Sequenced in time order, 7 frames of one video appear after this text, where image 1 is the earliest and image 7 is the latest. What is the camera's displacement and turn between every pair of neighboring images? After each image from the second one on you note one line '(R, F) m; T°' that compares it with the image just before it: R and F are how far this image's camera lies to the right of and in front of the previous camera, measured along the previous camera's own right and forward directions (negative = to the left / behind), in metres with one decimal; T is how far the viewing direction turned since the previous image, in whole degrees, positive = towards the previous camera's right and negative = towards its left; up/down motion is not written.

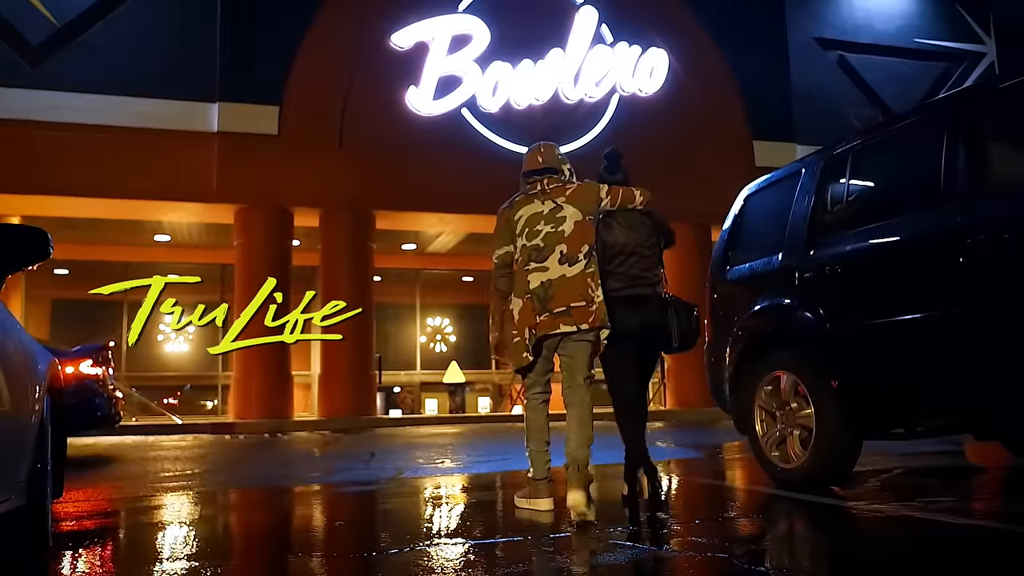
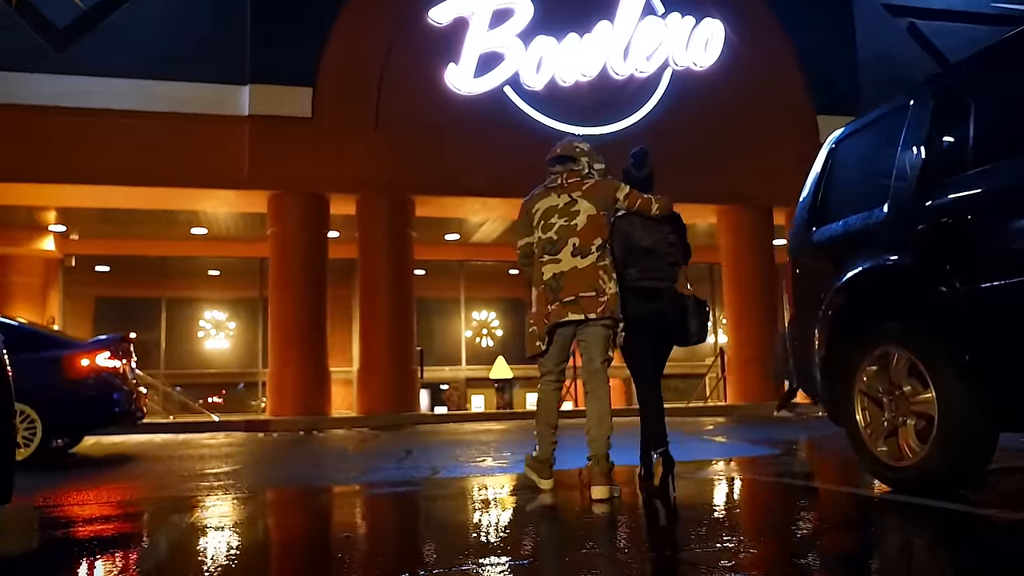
(0.0, +0.9) m; -3°
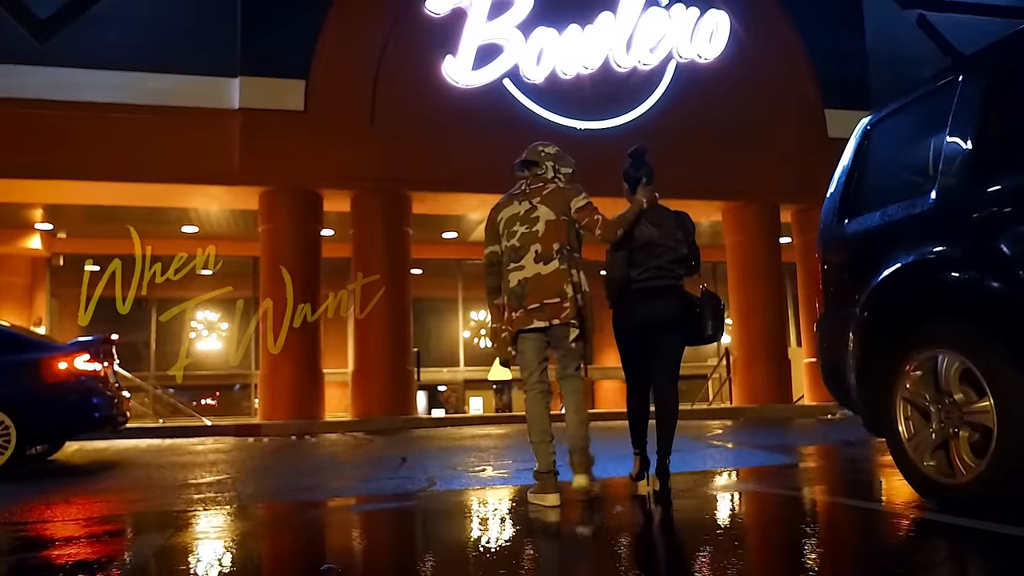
(0.0, +0.4) m; 0°
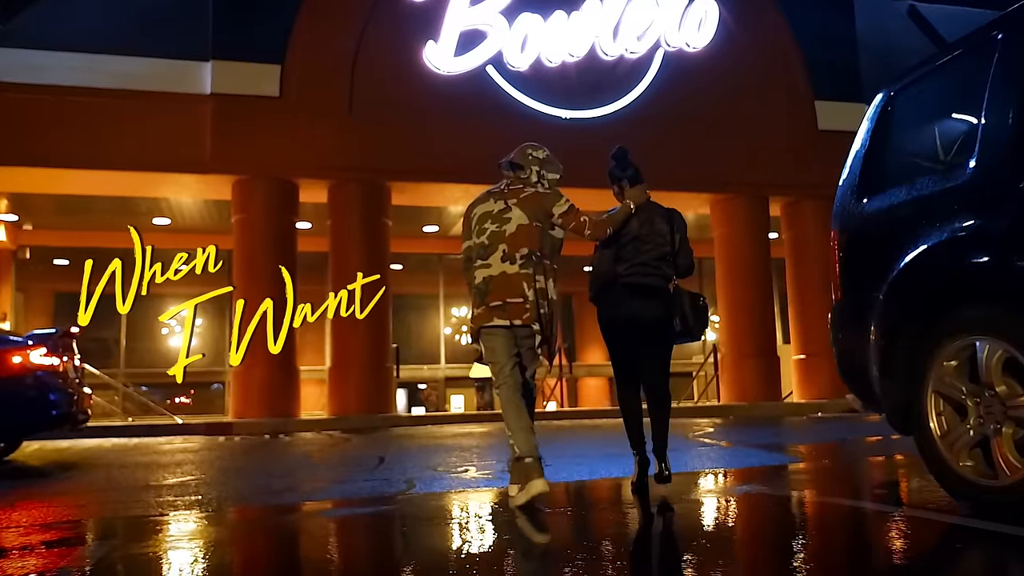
(0.0, +0.4) m; +1°
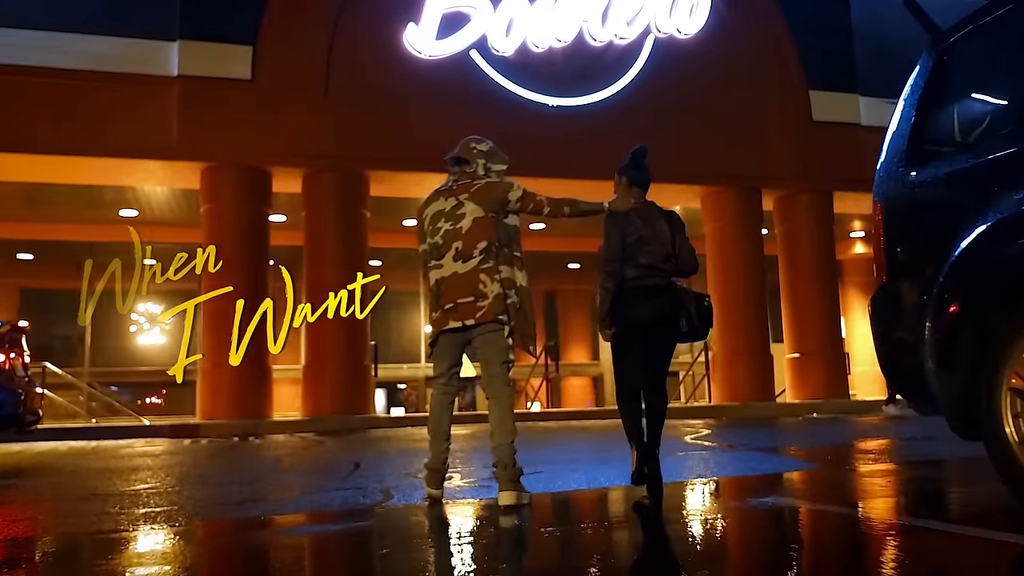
(-0.1, +0.6) m; +1°
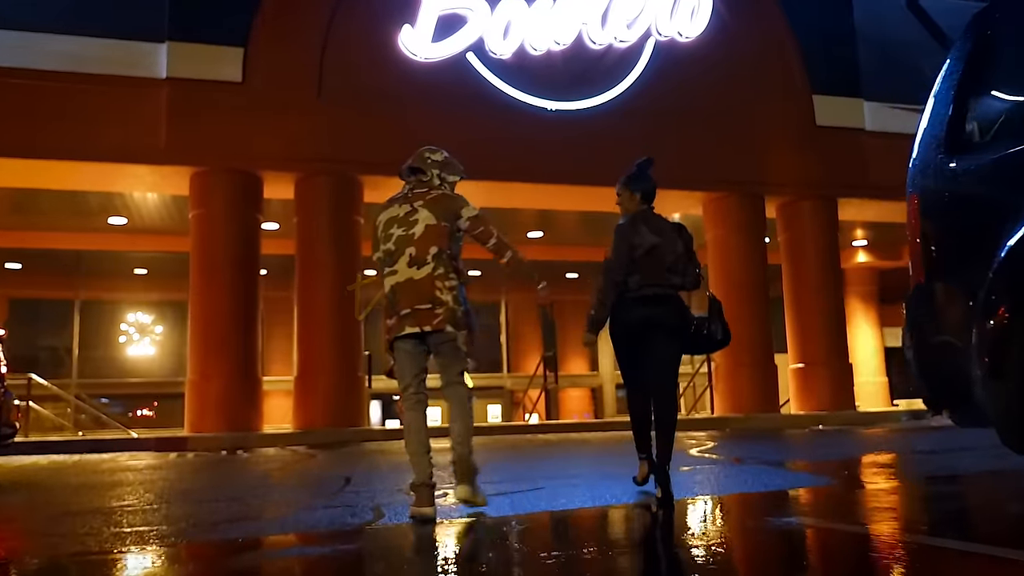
(0.0, +0.3) m; 0°
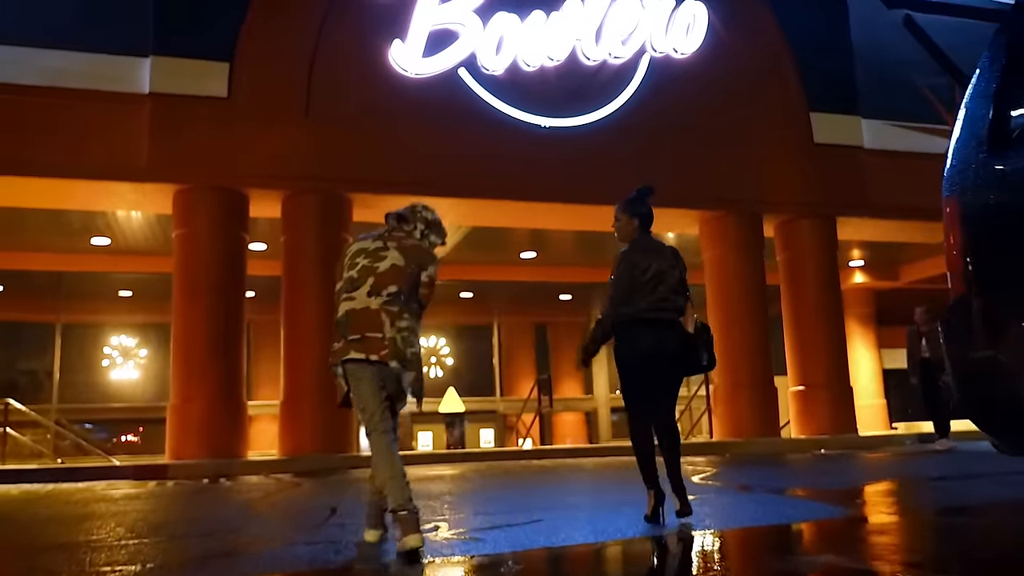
(0.0, +0.3) m; +1°
